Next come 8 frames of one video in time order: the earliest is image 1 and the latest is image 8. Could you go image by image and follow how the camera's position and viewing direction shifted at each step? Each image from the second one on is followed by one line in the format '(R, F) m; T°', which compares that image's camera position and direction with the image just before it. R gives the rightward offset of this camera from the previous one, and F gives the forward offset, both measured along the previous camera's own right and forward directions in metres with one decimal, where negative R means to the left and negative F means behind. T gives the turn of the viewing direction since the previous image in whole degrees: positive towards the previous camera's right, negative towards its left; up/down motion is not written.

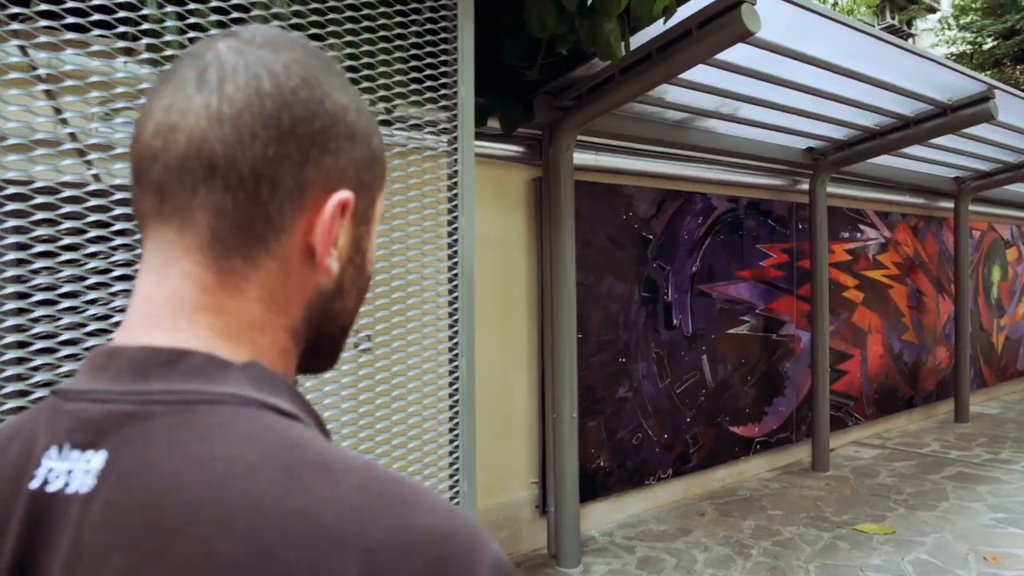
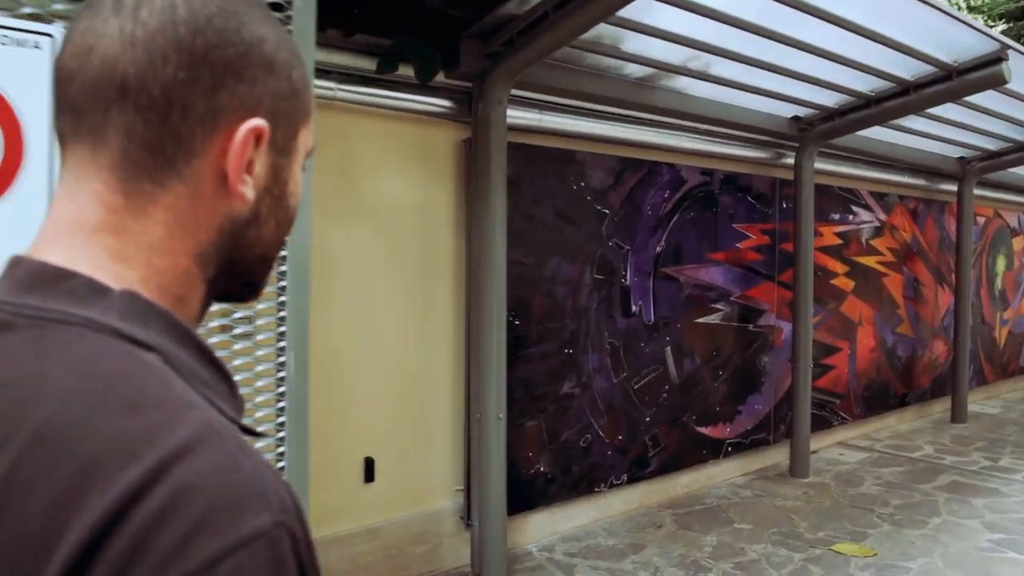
(+0.5, +0.7) m; 0°
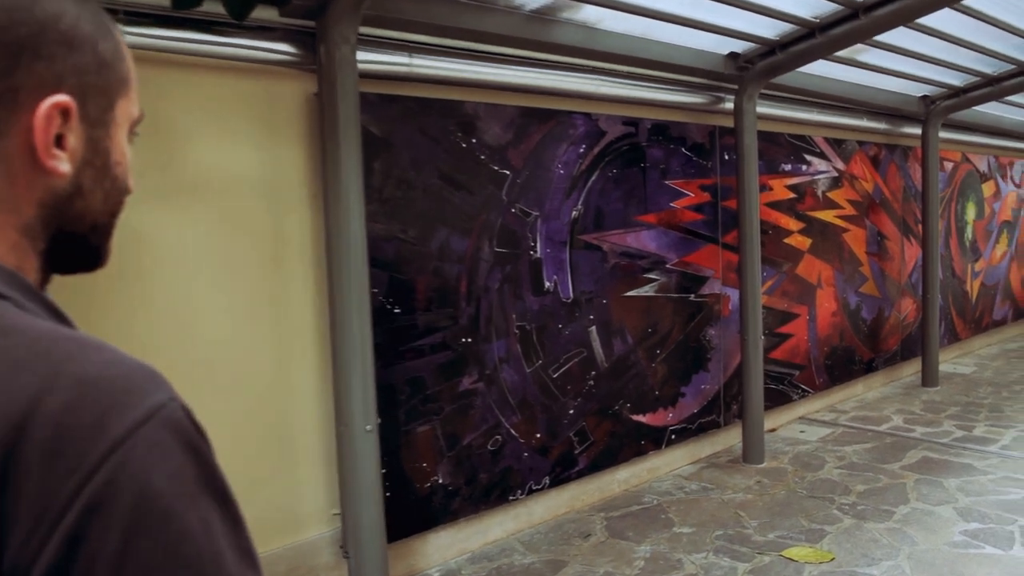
(+0.5, +0.8) m; +1°
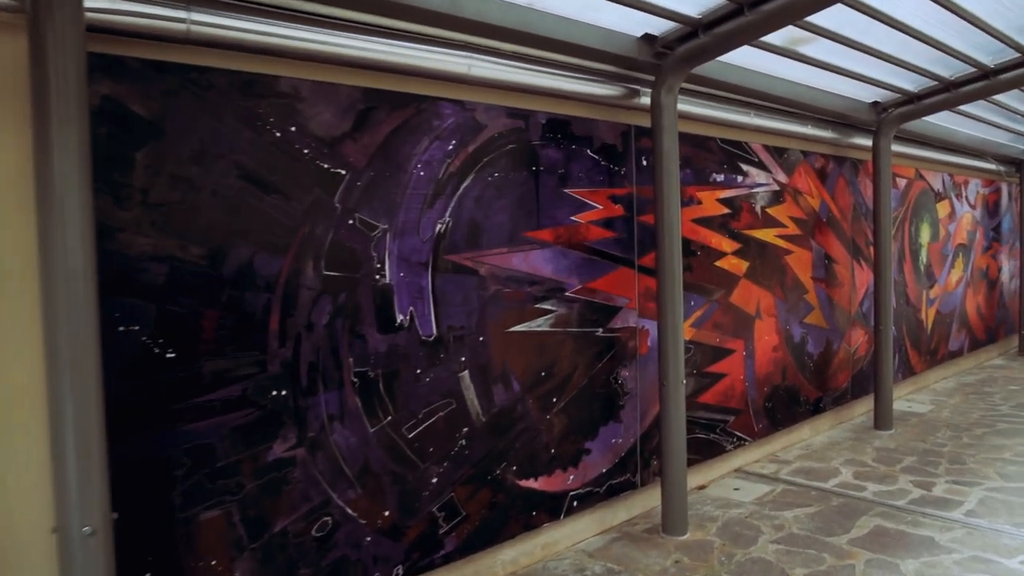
(+0.6, +1.0) m; +3°
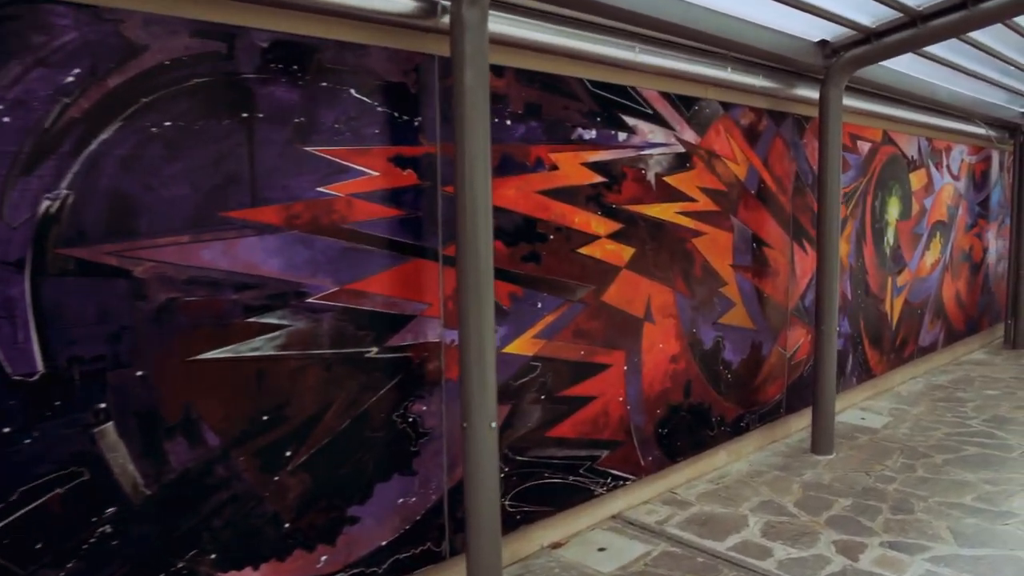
(+1.1, +1.3) m; -1°
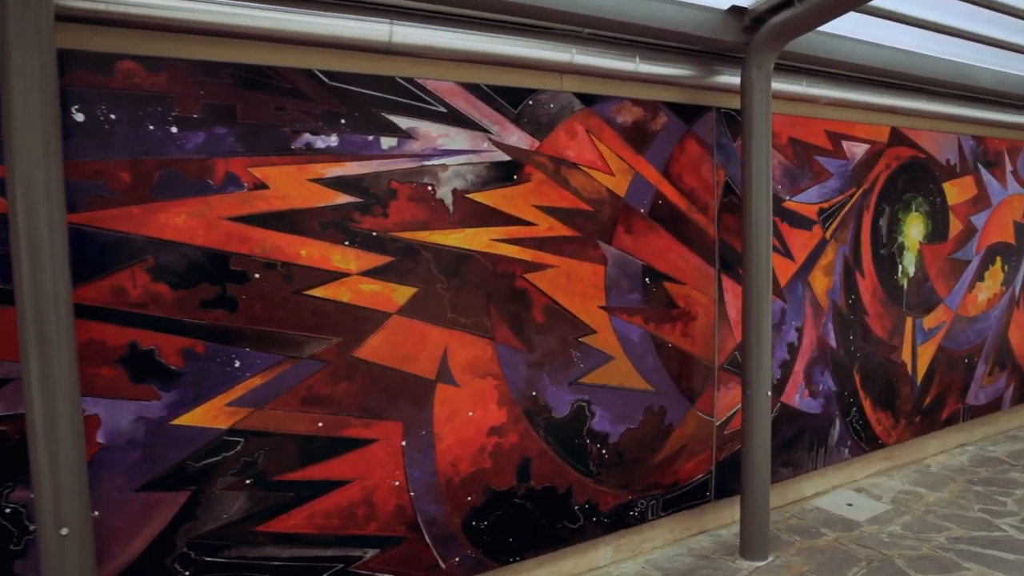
(+1.8, +1.1) m; -12°
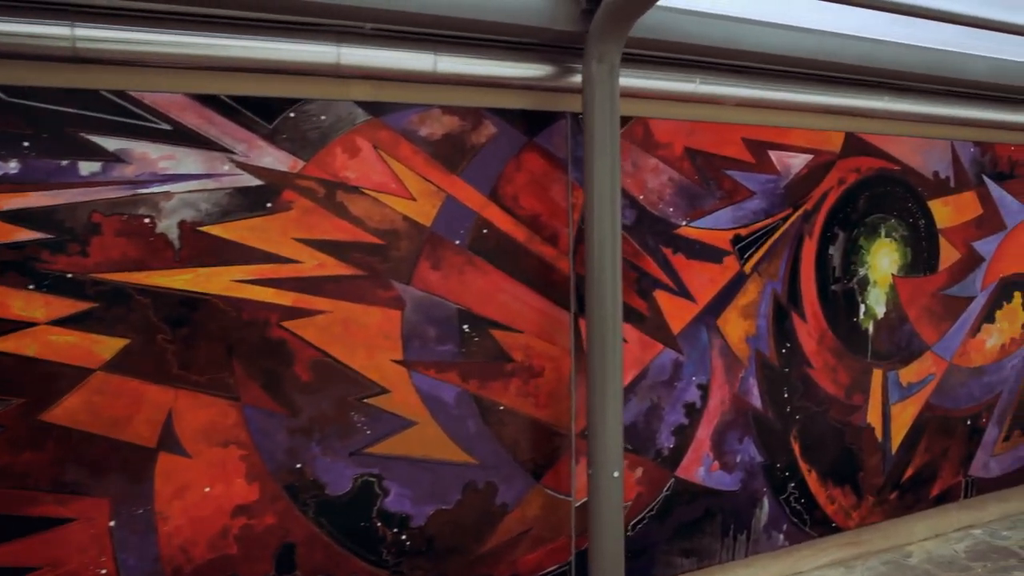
(+1.4, +0.8) m; -9°
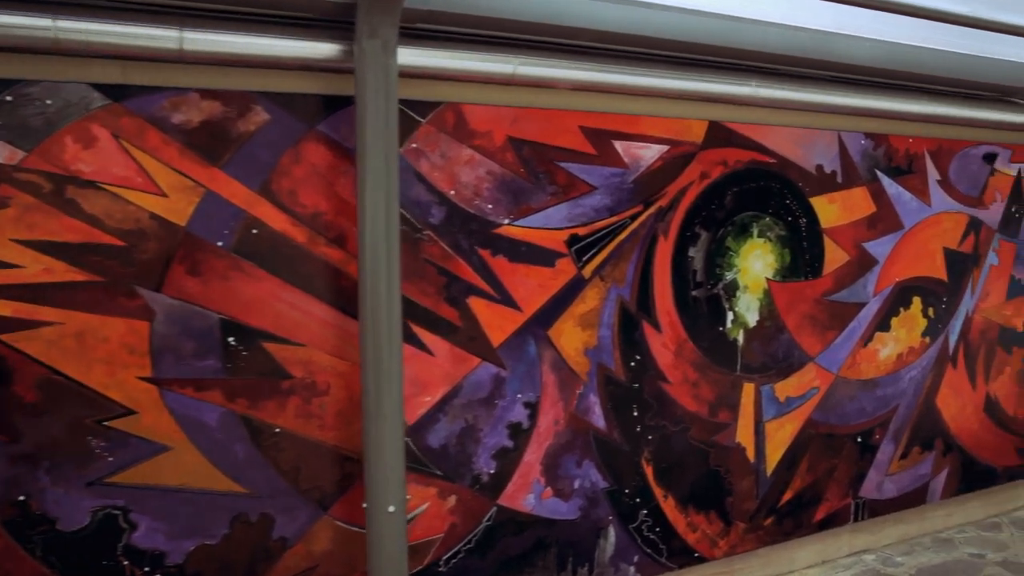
(+0.9, +0.4) m; -1°
